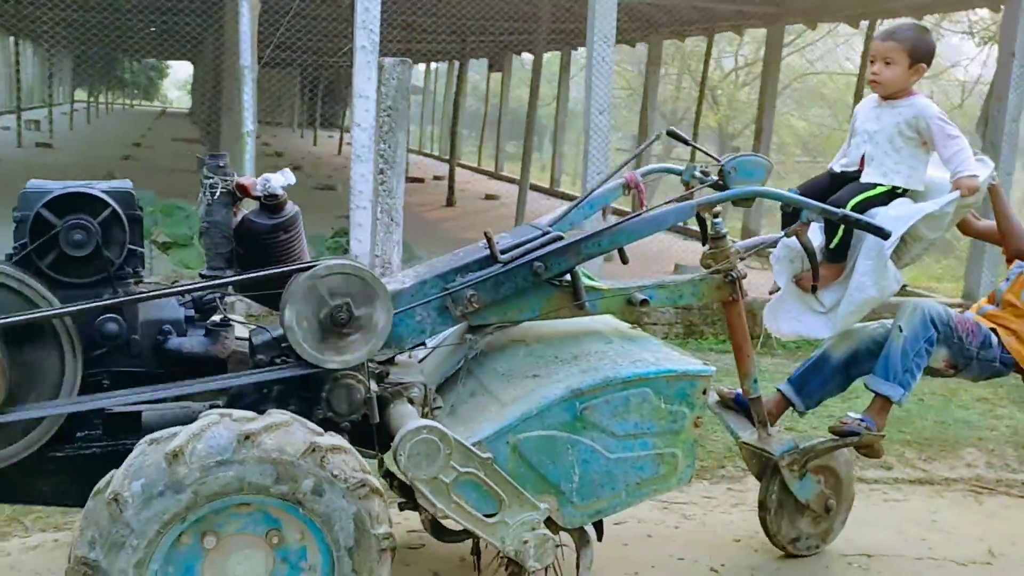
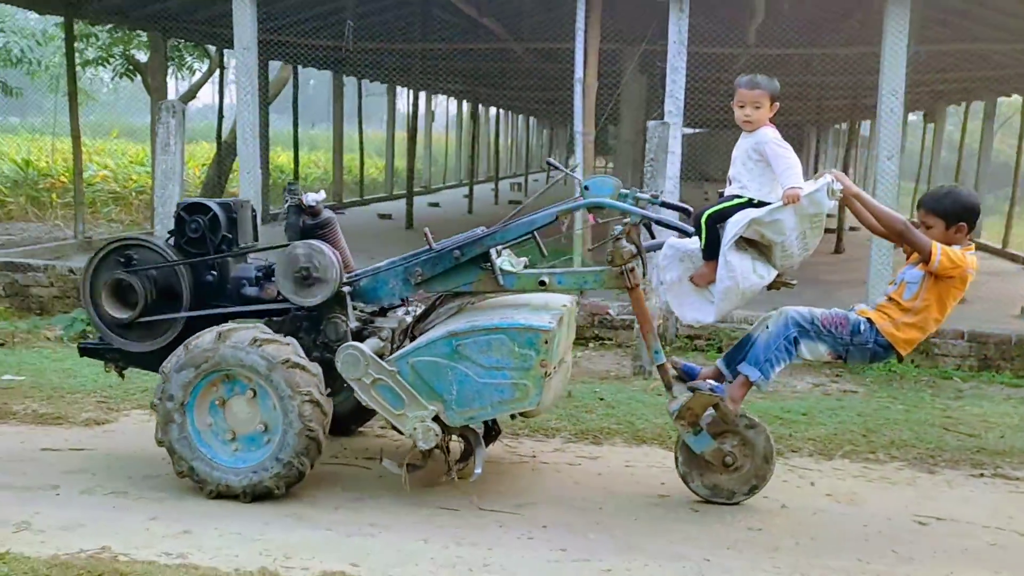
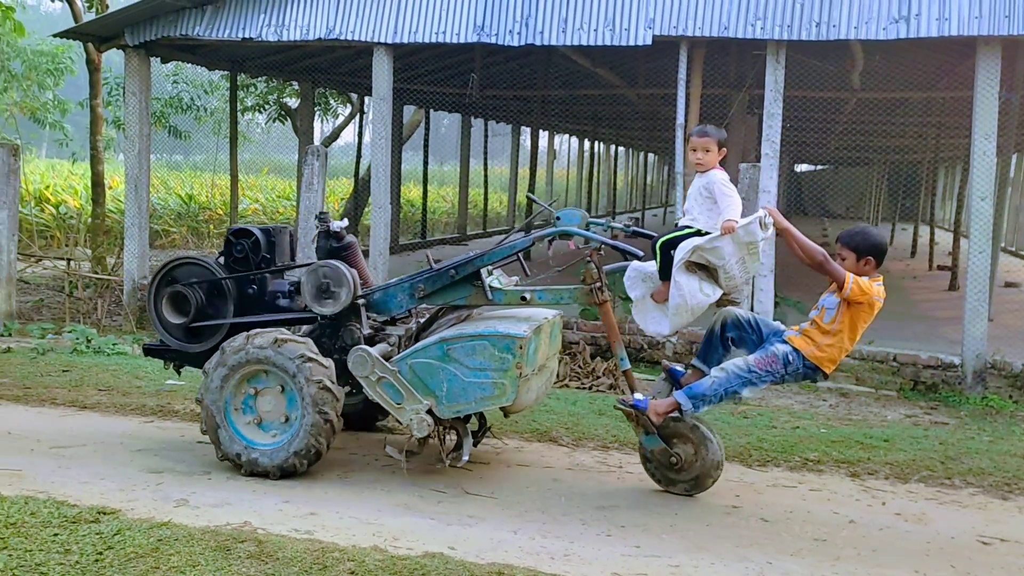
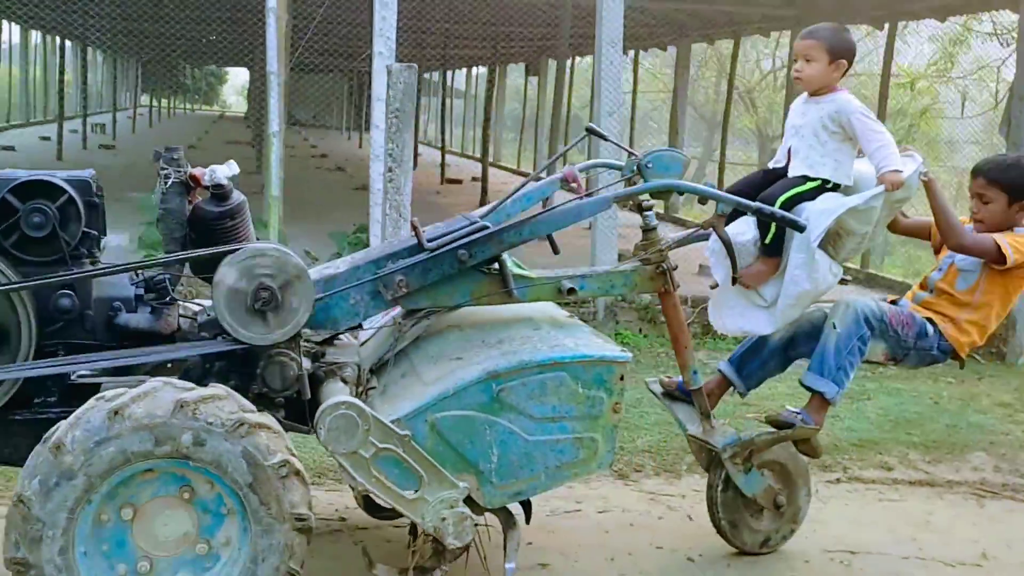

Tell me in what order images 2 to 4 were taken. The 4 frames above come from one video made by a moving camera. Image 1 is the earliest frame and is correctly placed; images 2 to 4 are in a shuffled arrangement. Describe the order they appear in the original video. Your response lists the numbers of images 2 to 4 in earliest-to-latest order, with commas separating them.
4, 2, 3
